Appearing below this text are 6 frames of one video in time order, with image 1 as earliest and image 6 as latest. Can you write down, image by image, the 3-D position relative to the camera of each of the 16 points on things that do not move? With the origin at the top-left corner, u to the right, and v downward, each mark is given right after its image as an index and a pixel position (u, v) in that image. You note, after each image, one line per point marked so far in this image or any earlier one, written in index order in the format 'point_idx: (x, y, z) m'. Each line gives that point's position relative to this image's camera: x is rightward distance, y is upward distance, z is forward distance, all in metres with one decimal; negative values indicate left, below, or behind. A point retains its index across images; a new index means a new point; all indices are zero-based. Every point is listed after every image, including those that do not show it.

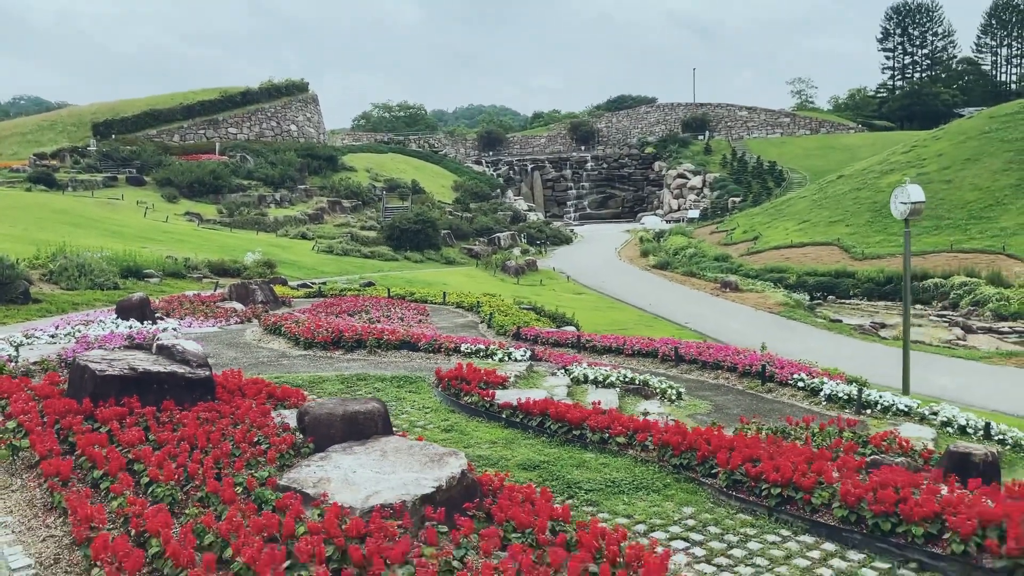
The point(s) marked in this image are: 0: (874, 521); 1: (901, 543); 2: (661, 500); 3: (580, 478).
0: (+2.1, -1.3, +5.1) m
1: (+2.2, -1.4, +4.9) m
2: (+1.0, -1.4, +5.8) m
3: (+0.5, -1.3, +6.1) m
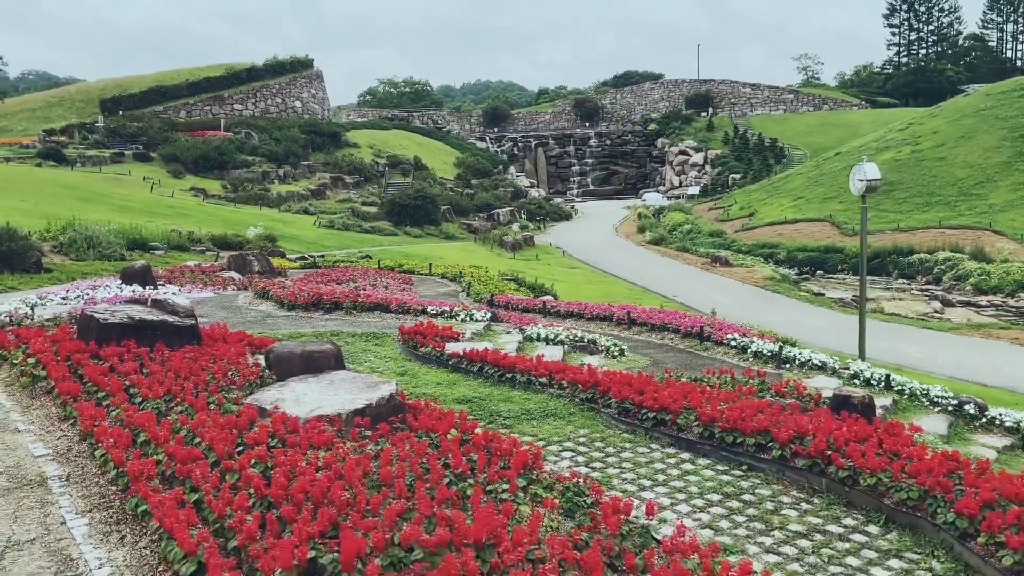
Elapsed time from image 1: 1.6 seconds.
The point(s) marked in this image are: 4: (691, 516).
0: (+1.5, -1.1, +6.3) m
1: (+1.6, -1.1, +6.1) m
2: (+0.4, -1.1, +7.0) m
3: (-0.1, -1.0, +7.4) m
4: (+1.1, -1.4, +5.1) m
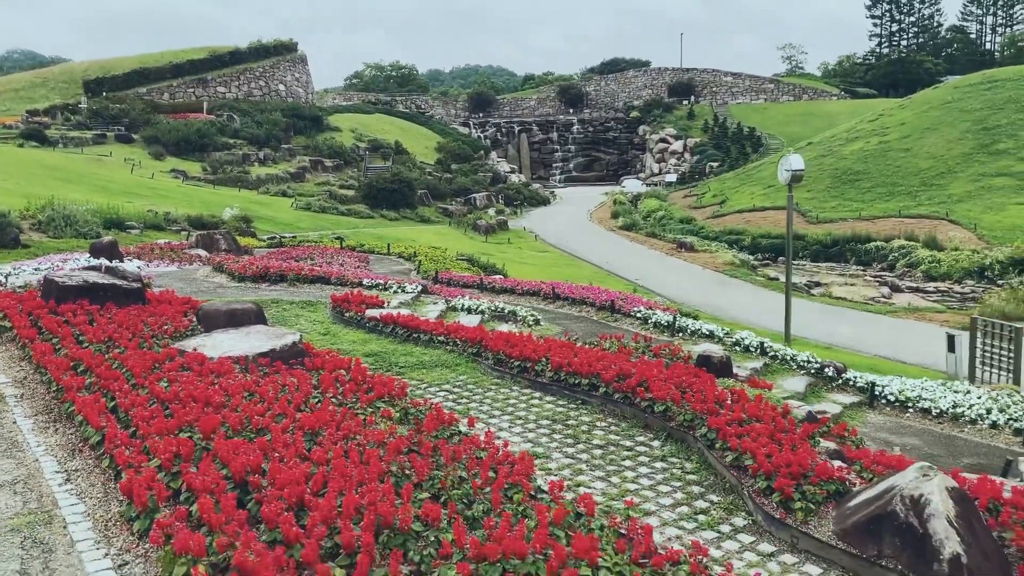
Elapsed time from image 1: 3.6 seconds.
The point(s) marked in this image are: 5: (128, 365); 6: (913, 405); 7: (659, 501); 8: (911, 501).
0: (+0.5, -0.8, +7.7) m
1: (+0.6, -0.9, +7.5) m
2: (-0.6, -0.8, +8.4) m
3: (-1.1, -0.7, +8.7) m
4: (0.0, -1.1, +6.5) m
5: (-2.7, -0.5, +6.0) m
6: (+4.8, -1.4, +10.4) m
7: (+0.9, -1.3, +5.4) m
8: (+2.1, -1.1, +4.6) m
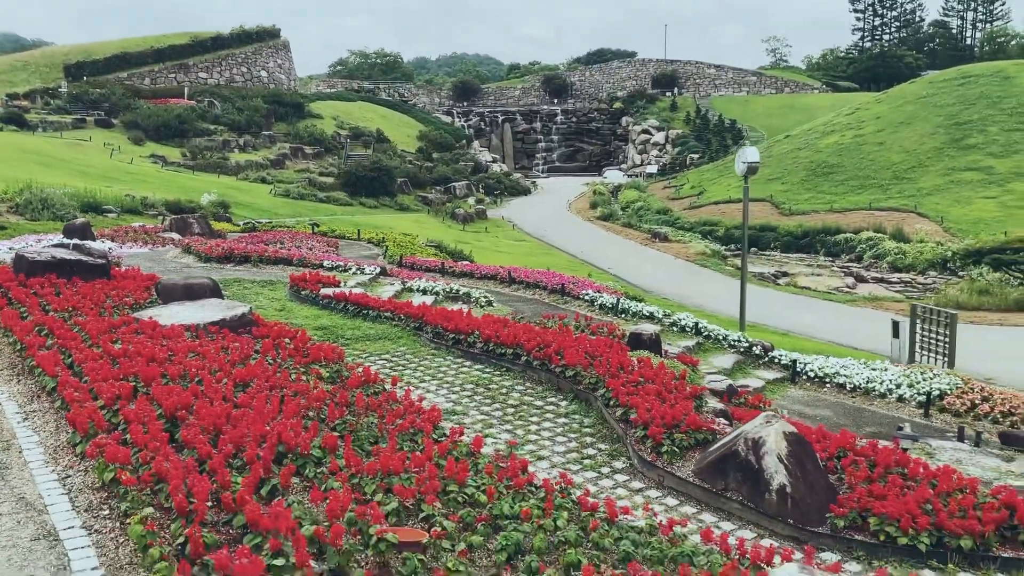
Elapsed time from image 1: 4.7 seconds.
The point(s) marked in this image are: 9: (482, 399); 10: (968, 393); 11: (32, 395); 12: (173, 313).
0: (-0.2, -0.6, +8.5) m
1: (-0.1, -0.7, +8.3) m
2: (-1.3, -0.6, +9.1) m
3: (-1.8, -0.5, +9.5) m
4: (-0.6, -0.9, +7.3) m
5: (-3.3, -0.3, +6.7) m
6: (+4.1, -1.2, +11.2) m
7: (+0.3, -1.1, +6.1) m
8: (+1.5, -1.0, +5.3) m
9: (-0.3, -0.9, +7.3) m
10: (+5.8, -1.3, +10.9) m
11: (-3.1, -0.7, +5.6) m
12: (-3.1, -0.2, +8.0) m
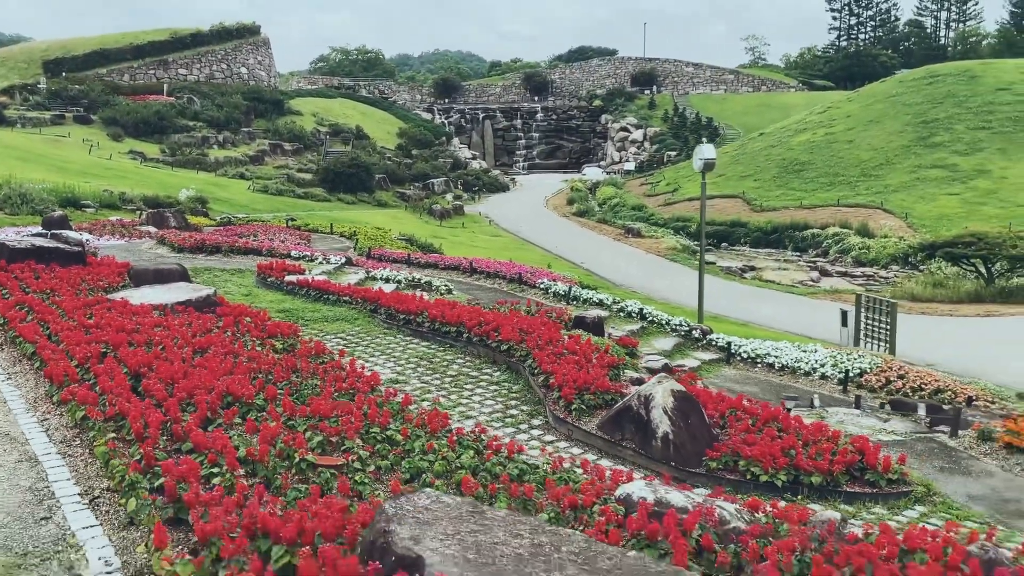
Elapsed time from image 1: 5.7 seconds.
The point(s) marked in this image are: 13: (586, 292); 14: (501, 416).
0: (-0.8, -0.4, +9.2) m
1: (-0.7, -0.5, +9.1) m
2: (-1.9, -0.4, +9.9) m
3: (-2.4, -0.3, +10.2) m
4: (-1.2, -0.7, +8.1) m
5: (-3.9, -0.2, +7.4) m
6: (+3.5, -1.0, +12.1) m
7: (-0.3, -1.0, +6.9) m
8: (+0.9, -0.8, +6.2) m
9: (-0.8, -0.8, +8.0) m
10: (+5.1, -1.1, +11.8) m
11: (-3.6, -0.5, +6.3) m
12: (-3.7, -0.1, +8.7) m
13: (+1.2, 0.0, +14.4) m
14: (-0.1, -1.0, +6.8) m
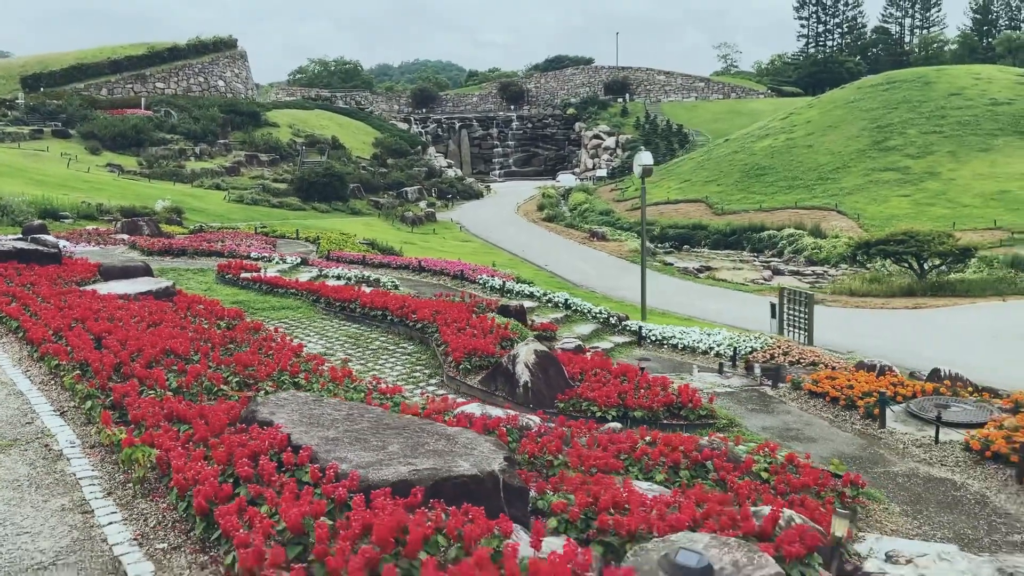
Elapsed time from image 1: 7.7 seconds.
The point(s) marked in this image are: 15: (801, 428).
0: (-1.8, -0.3, +10.7) m
1: (-1.7, -0.4, +10.5) m
2: (-2.9, -0.3, +11.4) m
3: (-3.4, -0.2, +11.7) m
4: (-2.2, -0.6, +9.5) m
5: (-4.8, -0.1, +8.8) m
6: (+2.4, -0.9, +13.7) m
7: (-1.2, -0.8, +8.4) m
8: (0.0, -0.6, +7.7) m
9: (-1.8, -0.6, +9.5) m
10: (+4.1, -1.0, +13.4) m
11: (-4.6, -0.4, +7.7) m
12: (-4.7, 0.0, +10.2) m
13: (+0.1, +0.1, +15.9) m
14: (-1.0, -0.9, +8.3) m
15: (+2.4, -1.2, +7.3) m
